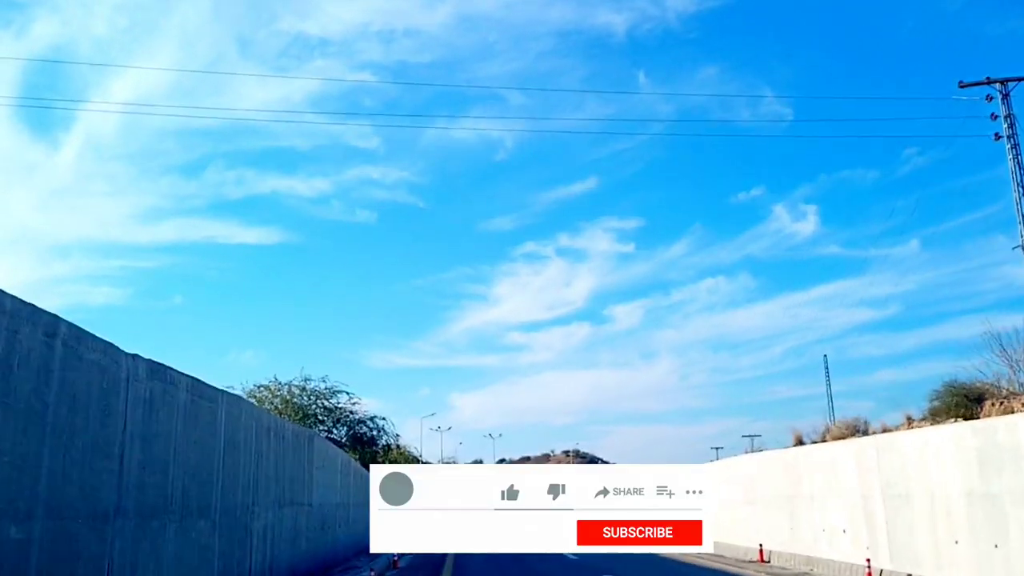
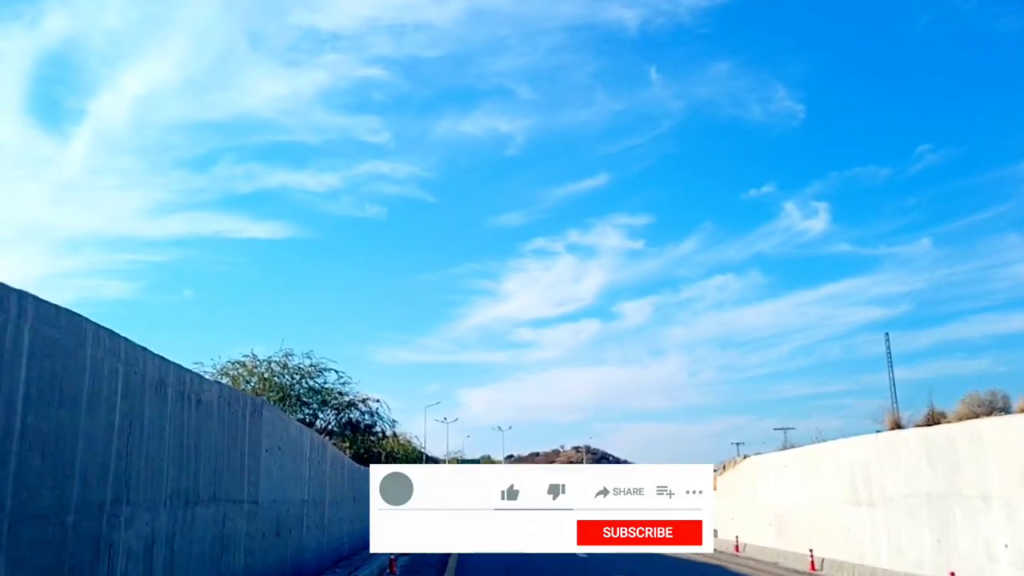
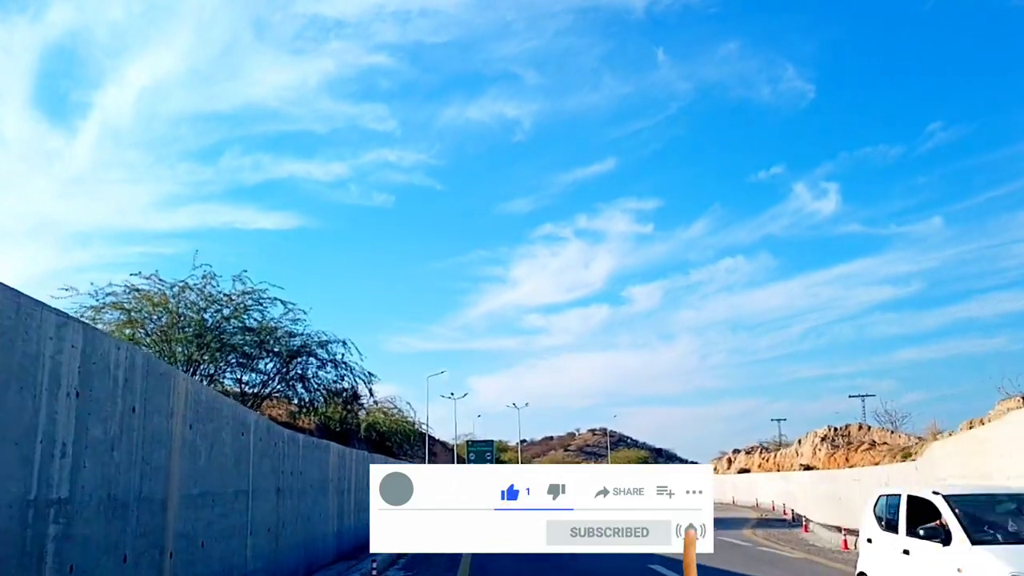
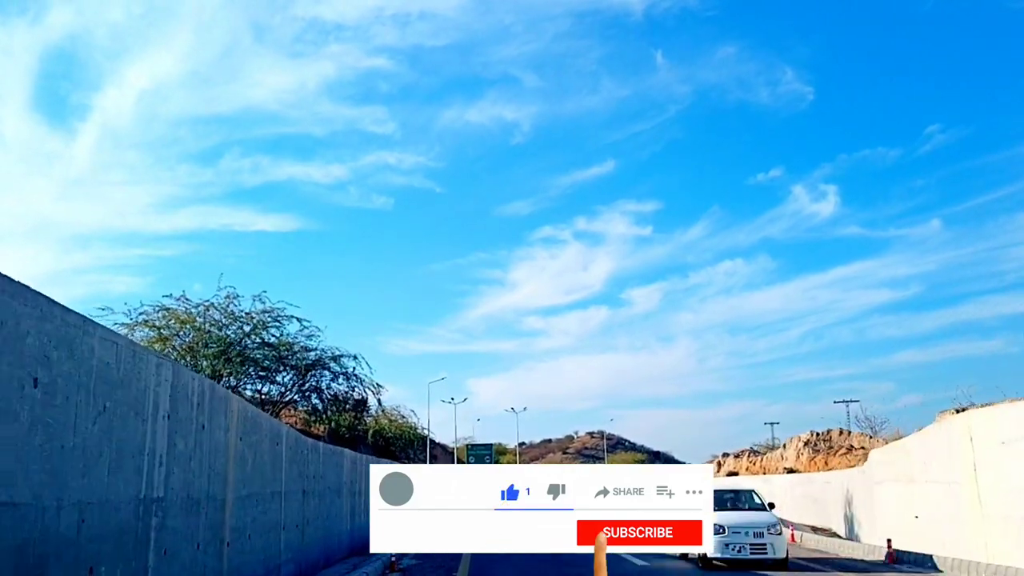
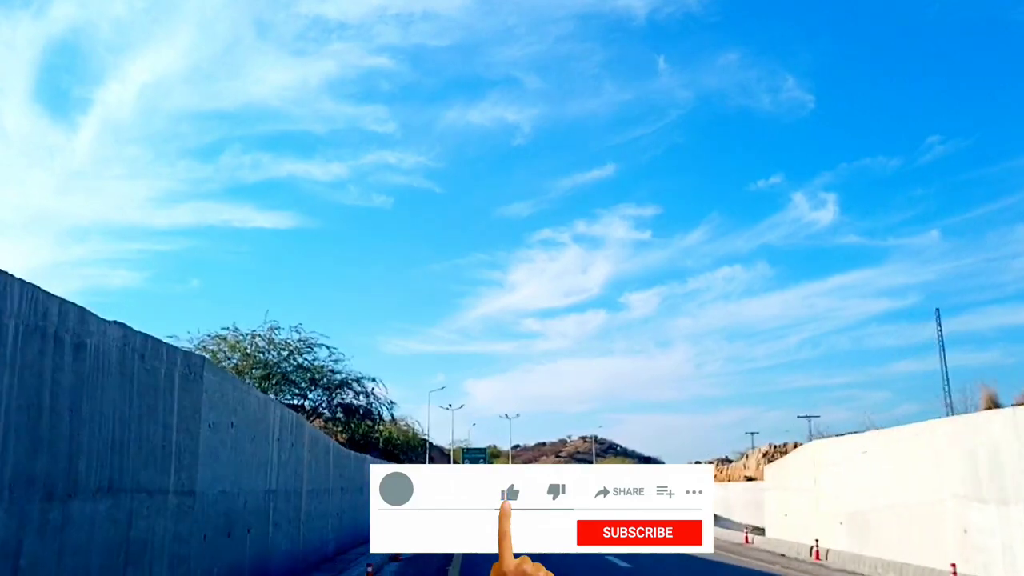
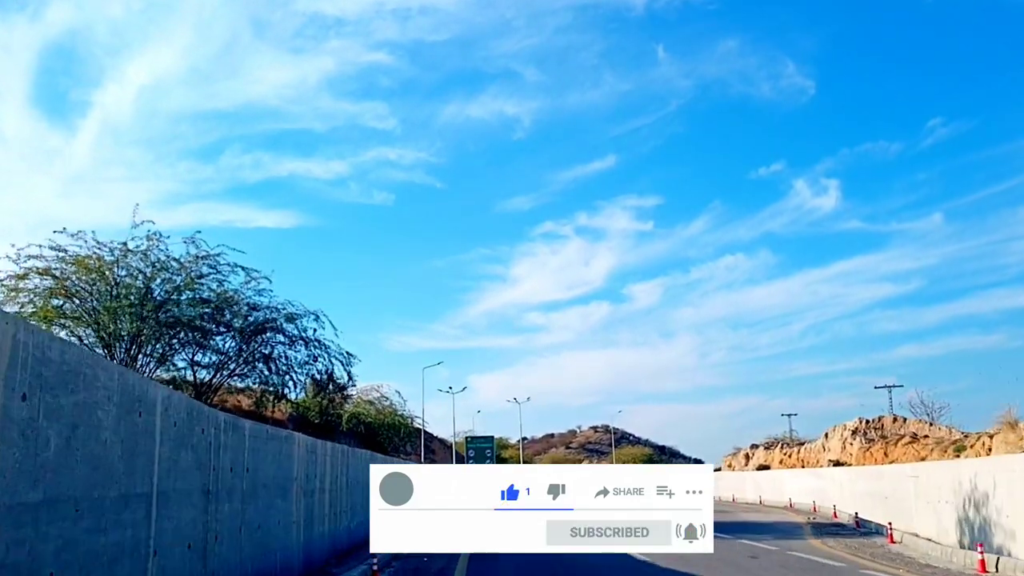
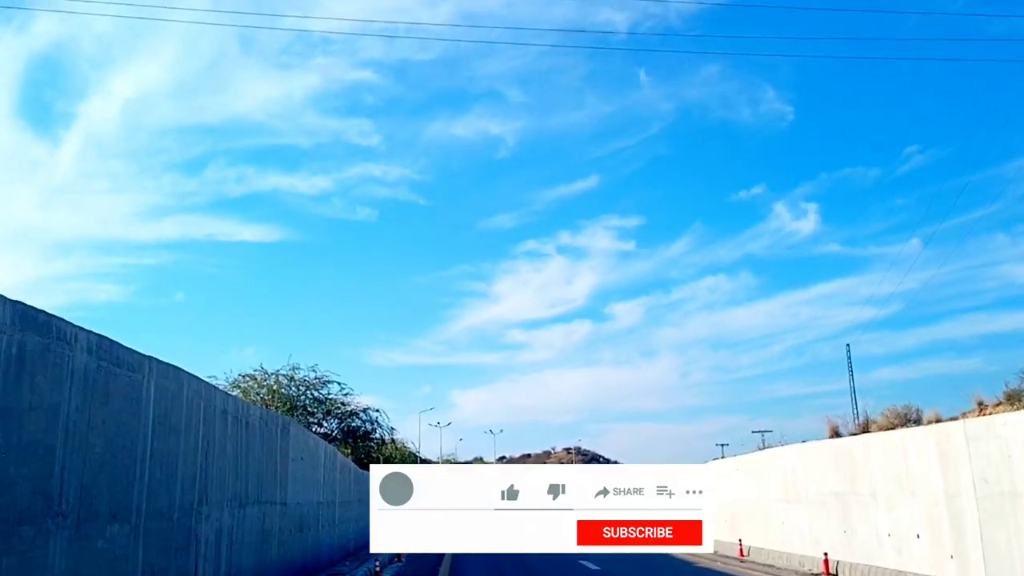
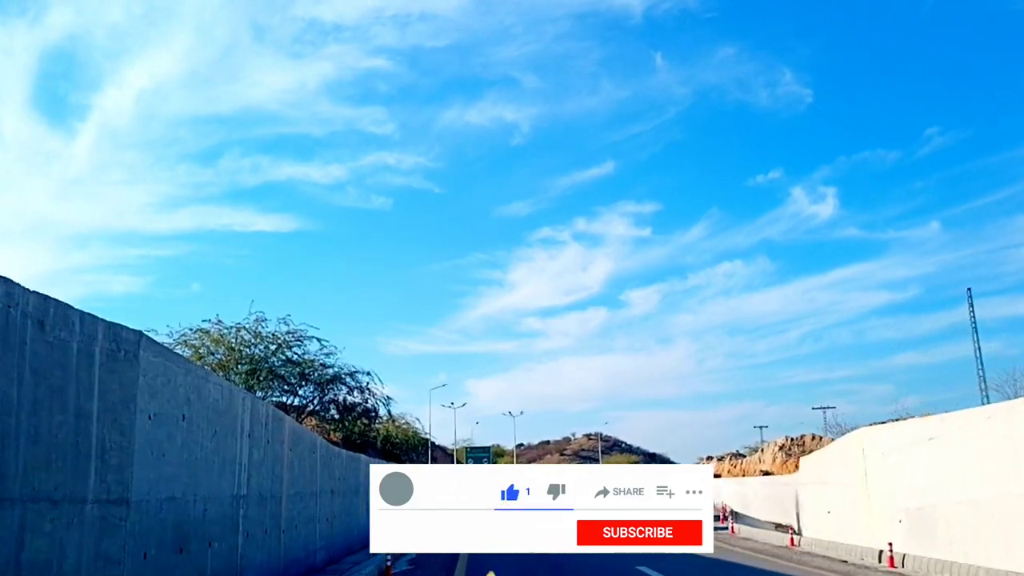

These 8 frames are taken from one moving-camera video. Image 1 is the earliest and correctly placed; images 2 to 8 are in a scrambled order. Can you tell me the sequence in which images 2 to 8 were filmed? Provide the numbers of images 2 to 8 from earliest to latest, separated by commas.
7, 2, 5, 8, 4, 3, 6
